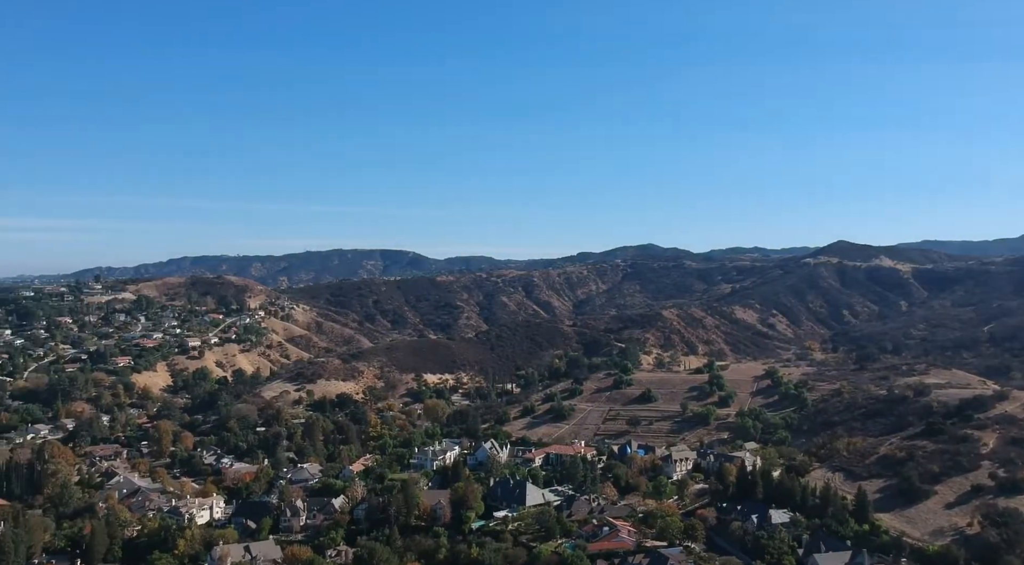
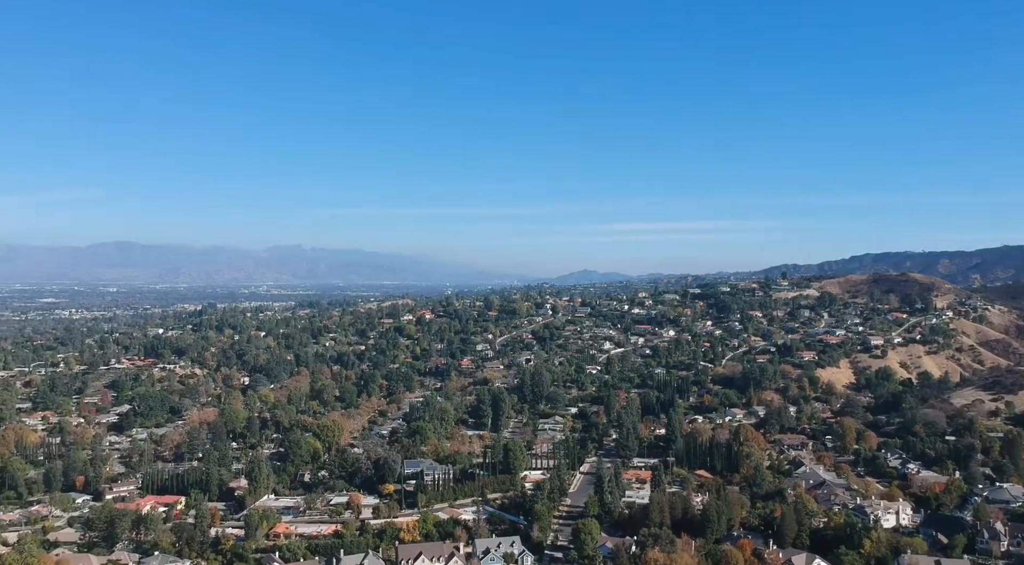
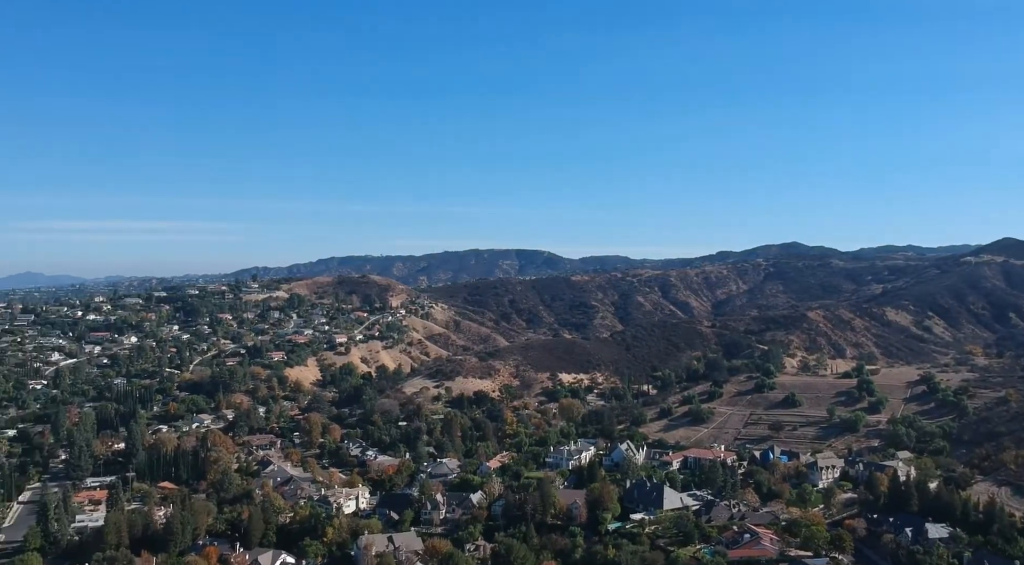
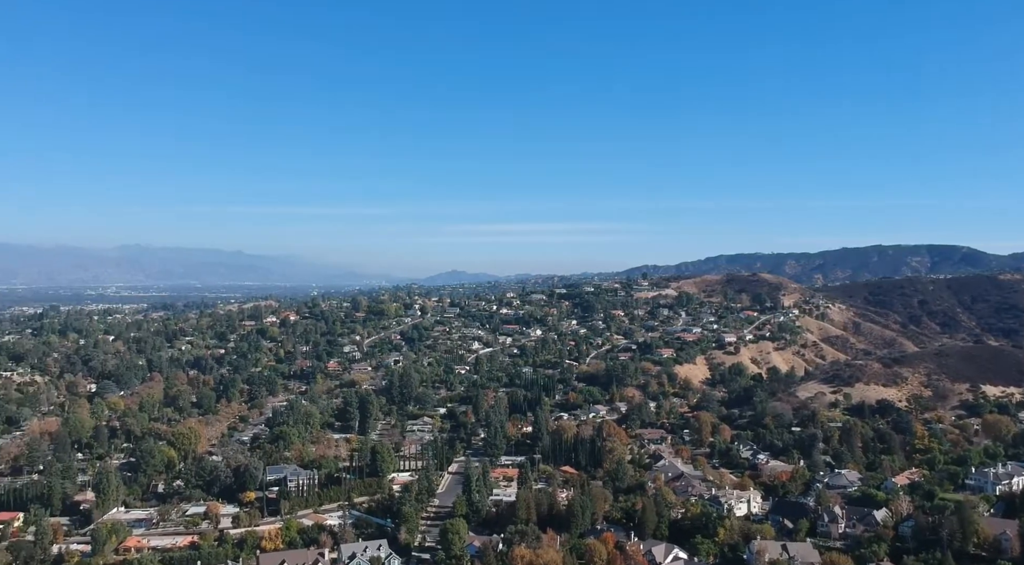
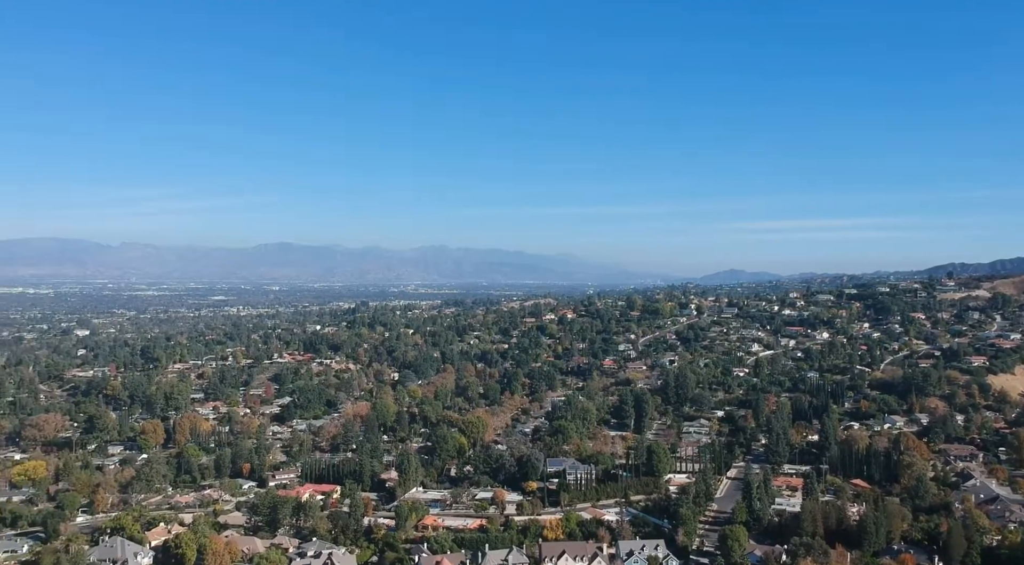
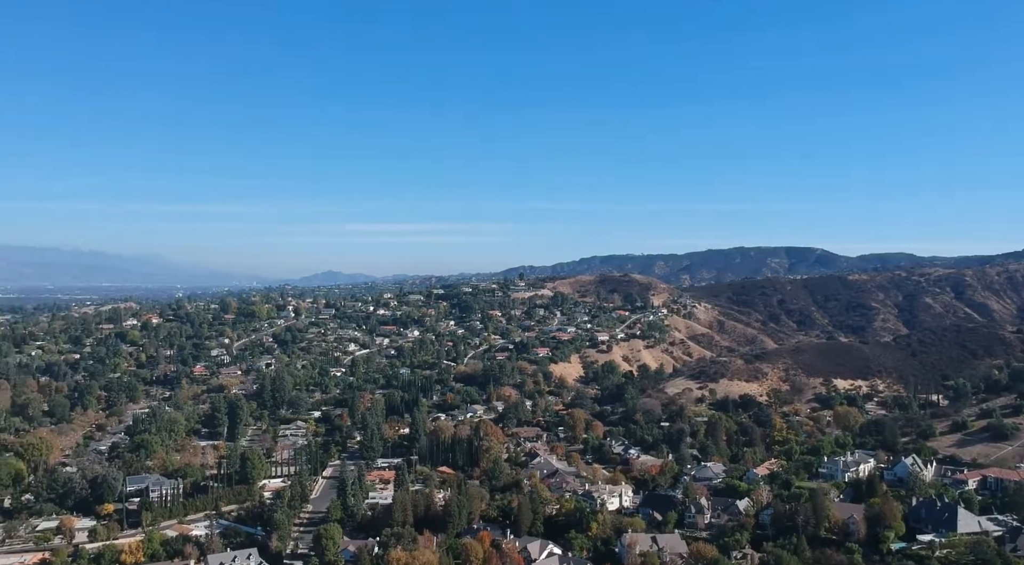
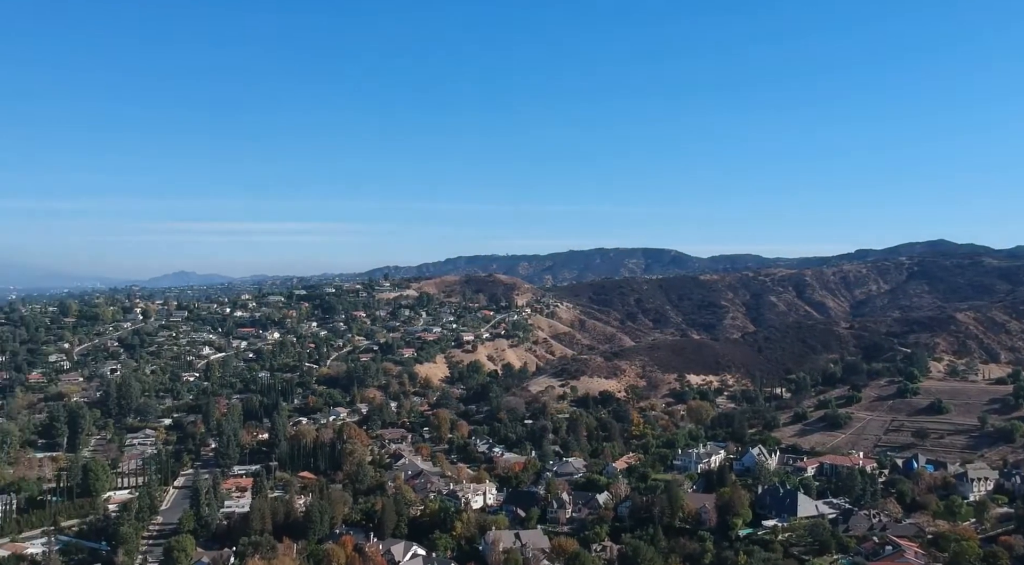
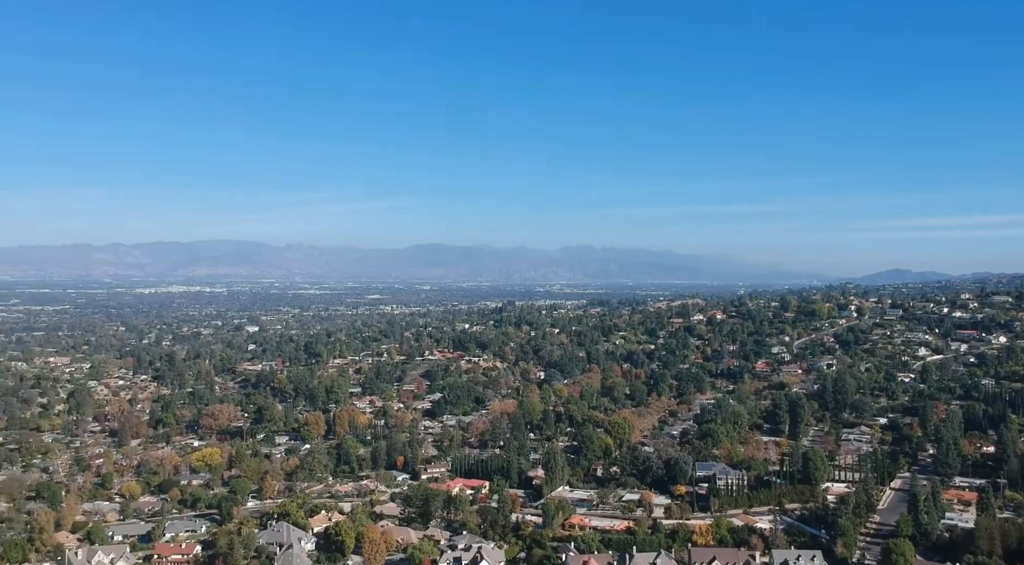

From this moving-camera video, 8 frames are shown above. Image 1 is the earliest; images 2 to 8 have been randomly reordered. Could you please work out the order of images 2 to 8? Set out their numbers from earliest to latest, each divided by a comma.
3, 7, 6, 4, 2, 5, 8
